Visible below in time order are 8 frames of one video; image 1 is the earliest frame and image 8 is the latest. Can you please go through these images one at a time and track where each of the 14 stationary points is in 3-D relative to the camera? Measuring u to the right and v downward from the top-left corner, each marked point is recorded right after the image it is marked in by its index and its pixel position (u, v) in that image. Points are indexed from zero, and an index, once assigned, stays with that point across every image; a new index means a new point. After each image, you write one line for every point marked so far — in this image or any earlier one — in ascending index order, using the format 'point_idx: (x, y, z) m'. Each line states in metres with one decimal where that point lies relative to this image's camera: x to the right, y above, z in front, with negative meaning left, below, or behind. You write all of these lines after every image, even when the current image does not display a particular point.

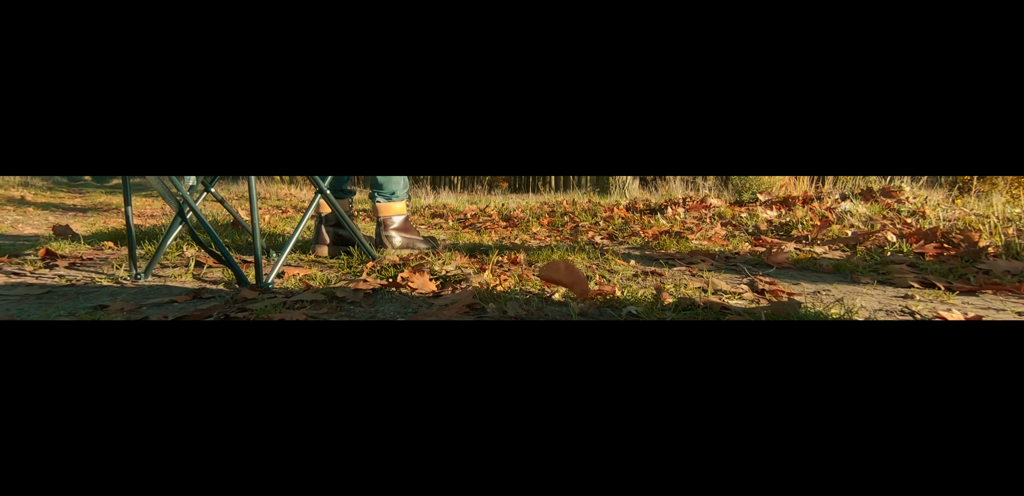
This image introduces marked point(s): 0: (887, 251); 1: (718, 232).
0: (+1.9, 0.0, +2.5) m
1: (+1.4, +0.1, +3.3) m
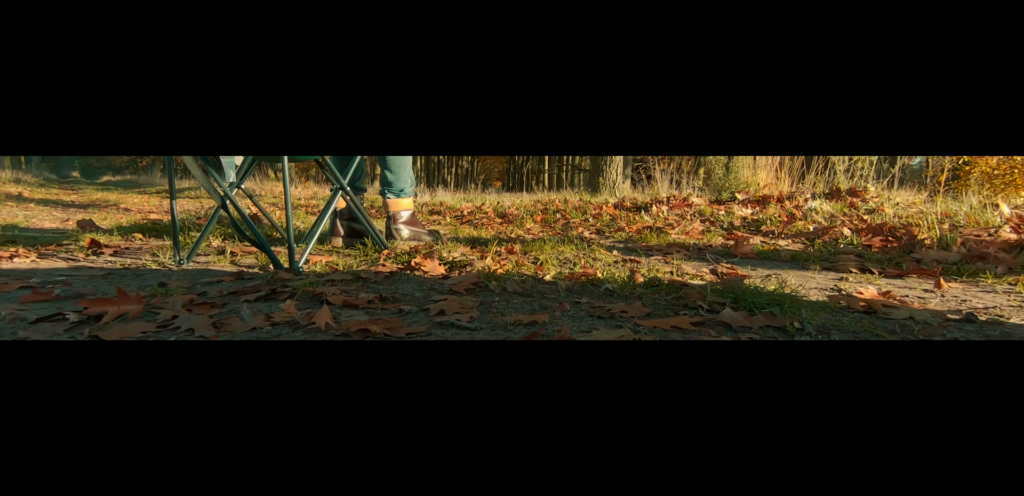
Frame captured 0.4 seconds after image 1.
0: (+1.9, 0.0, +2.8) m
1: (+1.4, +0.1, +3.7) m
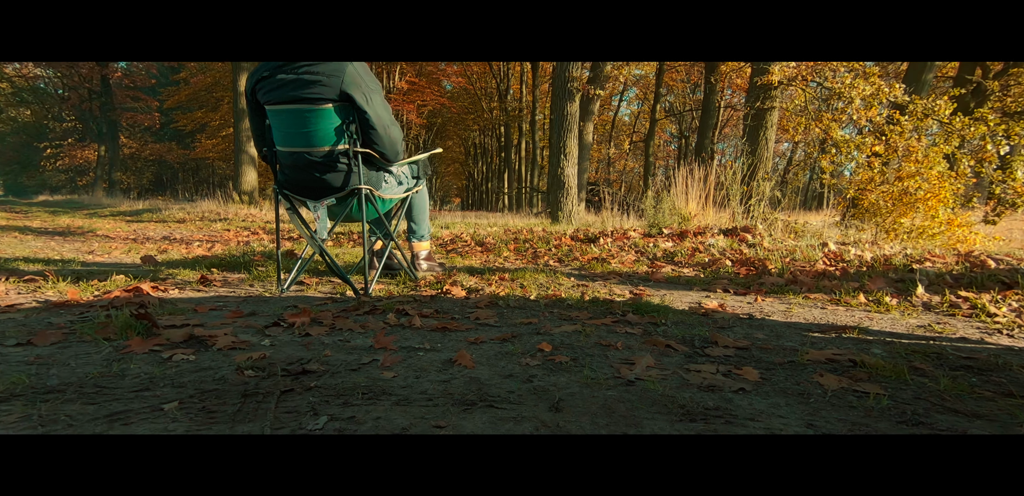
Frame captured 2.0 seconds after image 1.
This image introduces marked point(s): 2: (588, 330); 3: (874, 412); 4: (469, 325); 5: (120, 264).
0: (+1.8, -0.2, +4.2) m
1: (+1.2, -0.1, +5.0) m
2: (+0.4, -0.4, +2.4) m
3: (+1.1, -0.5, +1.5) m
4: (-0.2, -0.4, +2.5) m
5: (-3.7, -0.2, +4.8) m
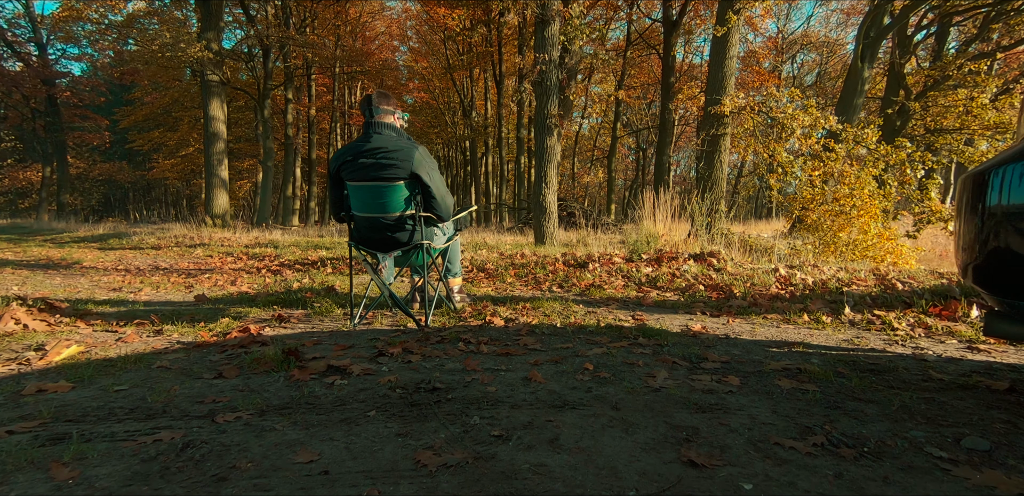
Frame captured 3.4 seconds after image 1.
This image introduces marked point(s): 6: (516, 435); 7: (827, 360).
0: (+1.9, -0.5, +5.2) m
1: (+1.3, -0.4, +5.9) m
2: (+0.7, -0.7, +3.3) m
3: (+1.5, -0.7, +2.5) m
4: (+0.1, -0.7, +3.3) m
5: (-3.6, -0.6, +5.3) m
6: (0.0, -0.8, +2.1) m
7: (+1.9, -0.7, +3.0) m
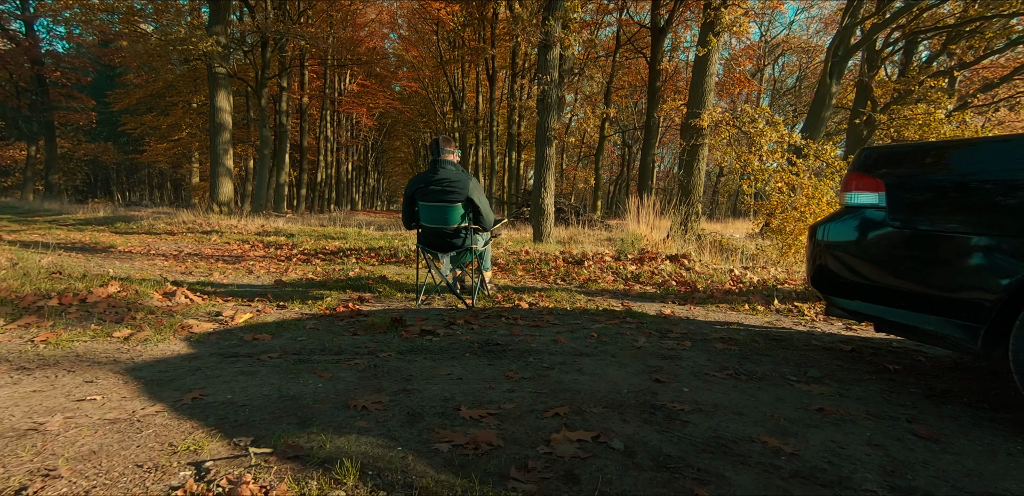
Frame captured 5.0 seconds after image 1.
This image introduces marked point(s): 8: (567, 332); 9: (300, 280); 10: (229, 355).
0: (+2.1, -0.5, +6.7) m
1: (+1.5, -0.5, +7.4) m
2: (+1.0, -0.7, +4.8) m
3: (+1.8, -0.8, +4.0) m
4: (+0.3, -0.7, +4.8) m
5: (-3.4, -0.5, +6.7) m
6: (+0.3, -0.8, +3.5) m
7: (+2.2, -0.8, +4.6) m
8: (+0.5, -0.8, +4.5) m
9: (-3.0, -0.5, +6.9) m
10: (-1.9, -0.7, +3.4) m
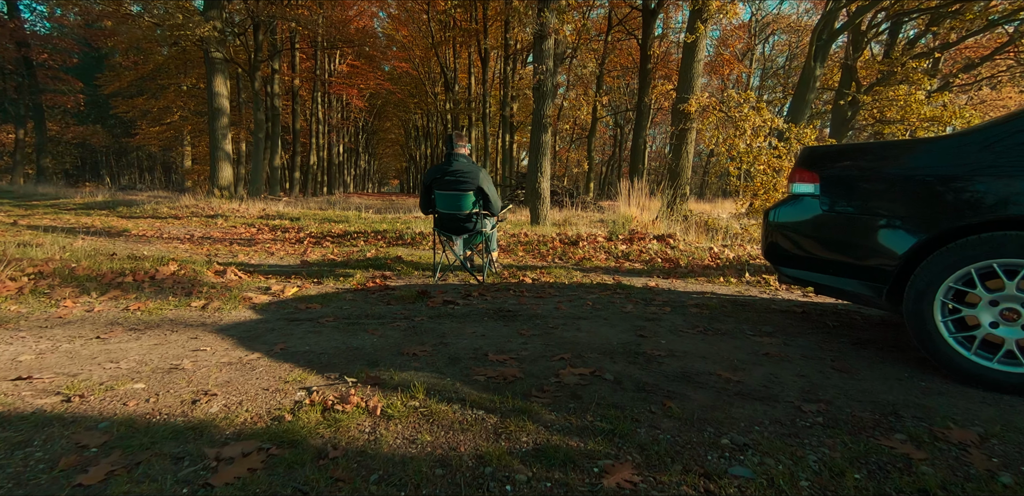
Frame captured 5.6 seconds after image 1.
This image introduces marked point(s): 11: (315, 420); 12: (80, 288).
0: (+2.2, -0.3, +7.5) m
1: (+1.5, -0.1, +8.2) m
2: (+1.0, -0.5, +5.6) m
3: (+1.9, -0.6, +4.8) m
4: (+0.4, -0.5, +5.6) m
5: (-3.3, -0.2, +7.4) m
6: (+0.4, -0.7, +4.3) m
7: (+2.3, -0.6, +5.4) m
8: (+0.6, -0.6, +5.3) m
9: (-2.9, -0.2, +7.6) m
10: (-1.8, -0.6, +4.1) m
11: (-0.9, -0.8, +2.3) m
12: (-3.9, -0.3, +4.5) m
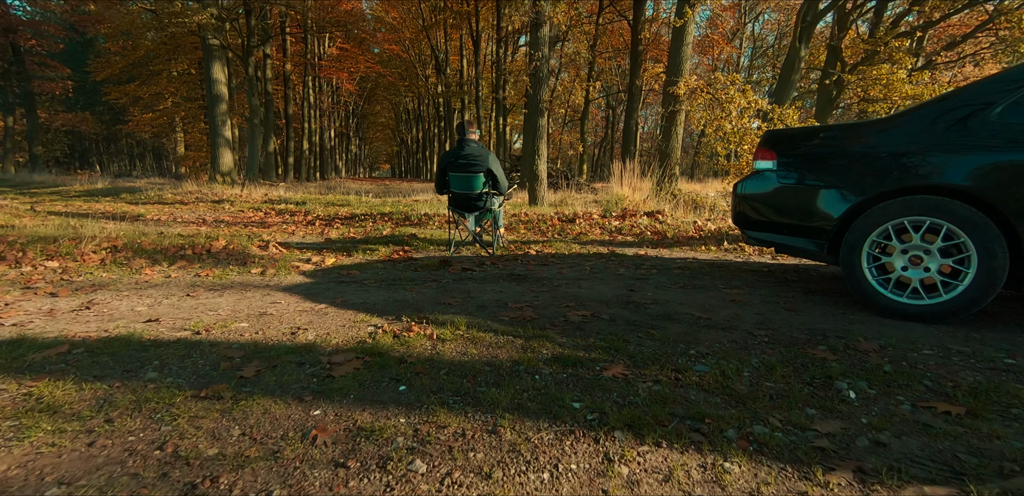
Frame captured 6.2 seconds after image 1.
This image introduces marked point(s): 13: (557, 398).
0: (+2.2, +0.2, +8.3) m
1: (+1.5, +0.3, +9.0) m
2: (+1.1, -0.2, +6.4) m
3: (+2.0, -0.3, +5.6) m
4: (+0.5, -0.2, +6.4) m
5: (-3.3, +0.1, +8.1) m
6: (+0.5, -0.4, +5.1) m
7: (+2.4, -0.2, +6.2) m
8: (+0.7, -0.2, +6.1) m
9: (-2.9, +0.2, +8.4) m
10: (-1.7, -0.3, +4.9) m
11: (-0.8, -0.6, +3.1) m
12: (-3.8, -0.1, +5.2) m
13: (+0.2, -0.7, +2.5) m
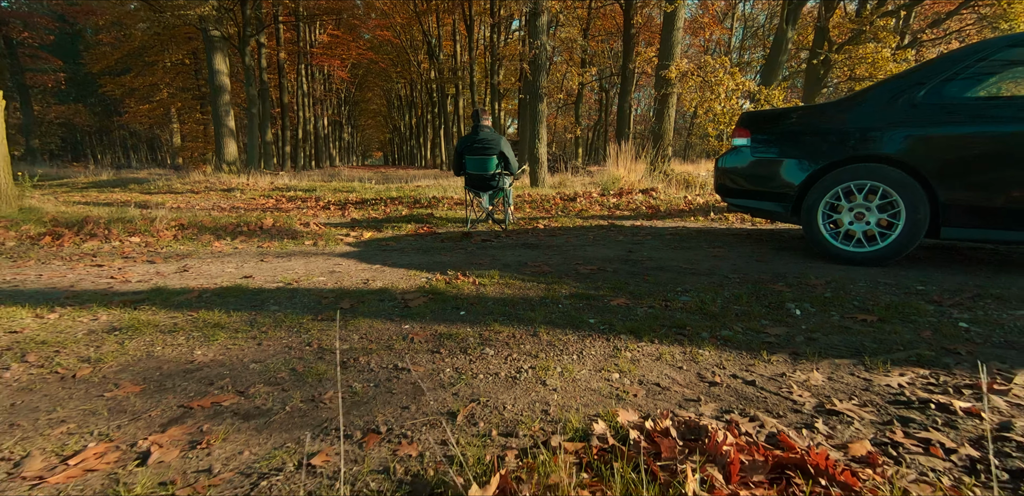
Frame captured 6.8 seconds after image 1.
0: (+2.4, +0.7, +9.1) m
1: (+1.7, +0.8, +9.8) m
2: (+1.3, +0.2, +7.2) m
3: (+2.1, +0.1, +6.5) m
4: (+0.7, +0.2, +7.2) m
5: (-3.1, +0.5, +8.9) m
6: (+0.7, 0.0, +6.0) m
7: (+2.5, +0.2, +7.1) m
8: (+0.9, +0.2, +7.0) m
9: (-2.7, +0.5, +9.2) m
10: (-1.5, 0.0, +5.7) m
11: (-0.5, -0.3, +4.0) m
12: (-3.6, +0.2, +6.0) m
13: (+0.4, -0.5, +3.4) m
